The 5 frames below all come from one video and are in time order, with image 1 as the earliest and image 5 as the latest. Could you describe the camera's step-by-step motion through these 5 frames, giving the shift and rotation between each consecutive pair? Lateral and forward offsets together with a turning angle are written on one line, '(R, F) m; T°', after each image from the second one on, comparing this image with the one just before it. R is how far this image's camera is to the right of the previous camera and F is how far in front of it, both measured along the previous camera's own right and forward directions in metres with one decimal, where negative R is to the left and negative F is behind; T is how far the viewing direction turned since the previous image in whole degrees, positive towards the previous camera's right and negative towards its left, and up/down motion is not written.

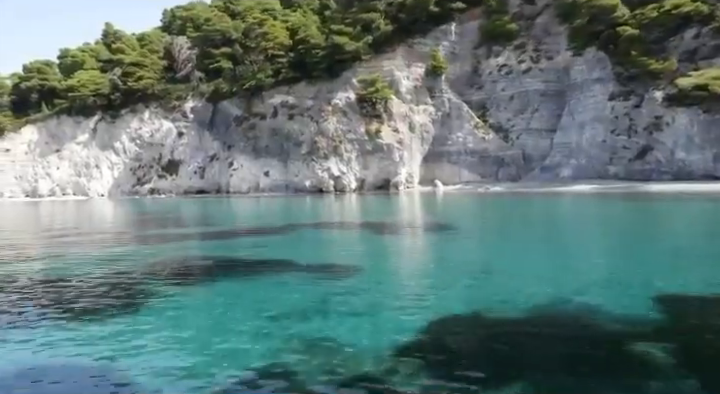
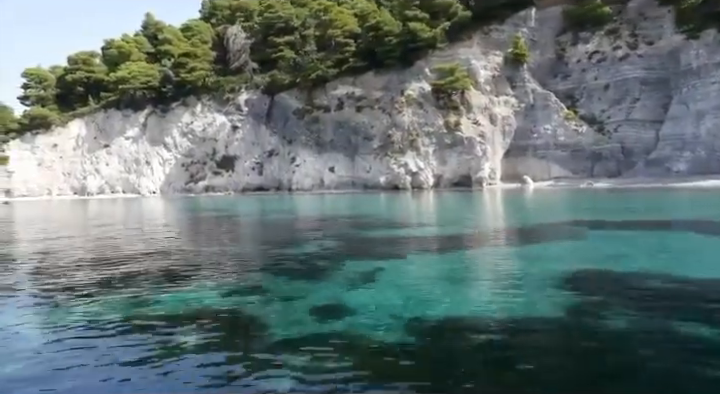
(-4.9, +2.8) m; -1°
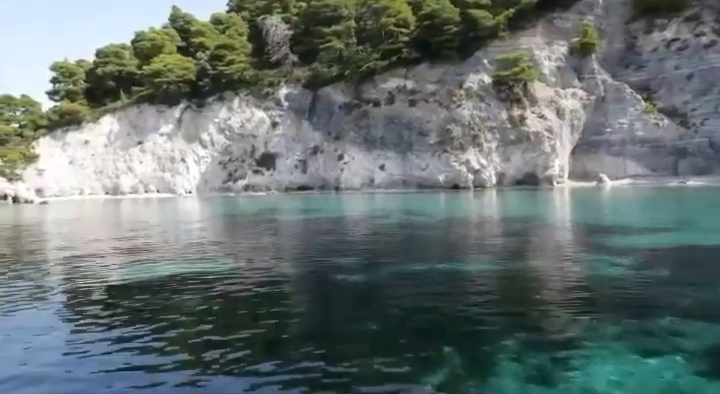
(-3.4, +2.7) m; 0°
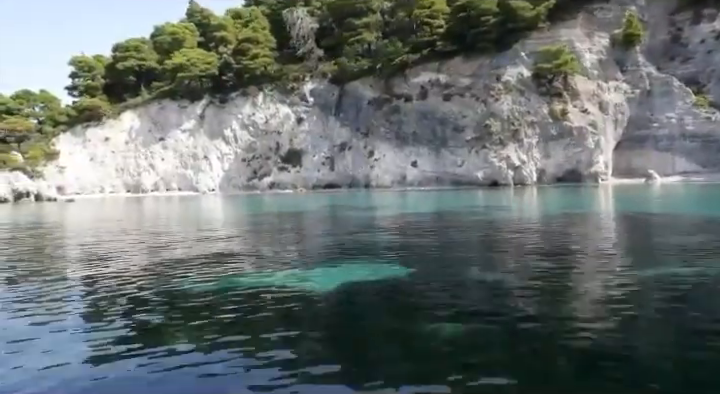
(-2.1, +1.4) m; 0°
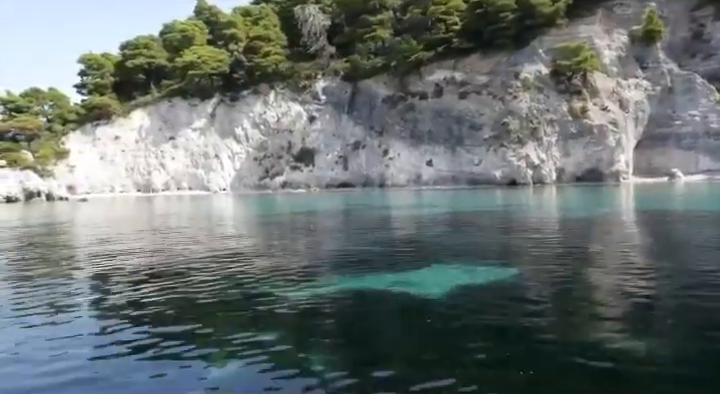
(-1.0, +0.6) m; 0°
